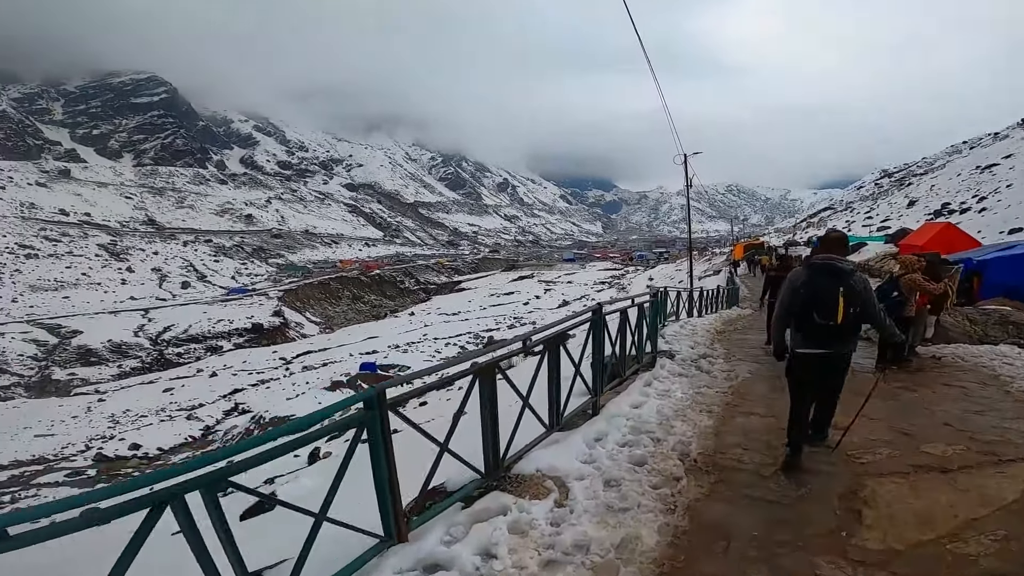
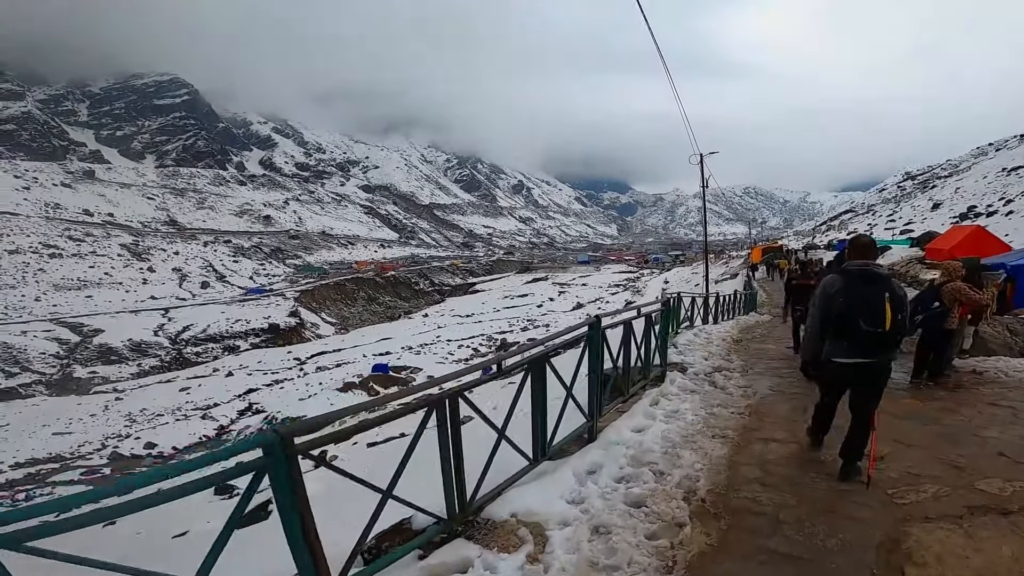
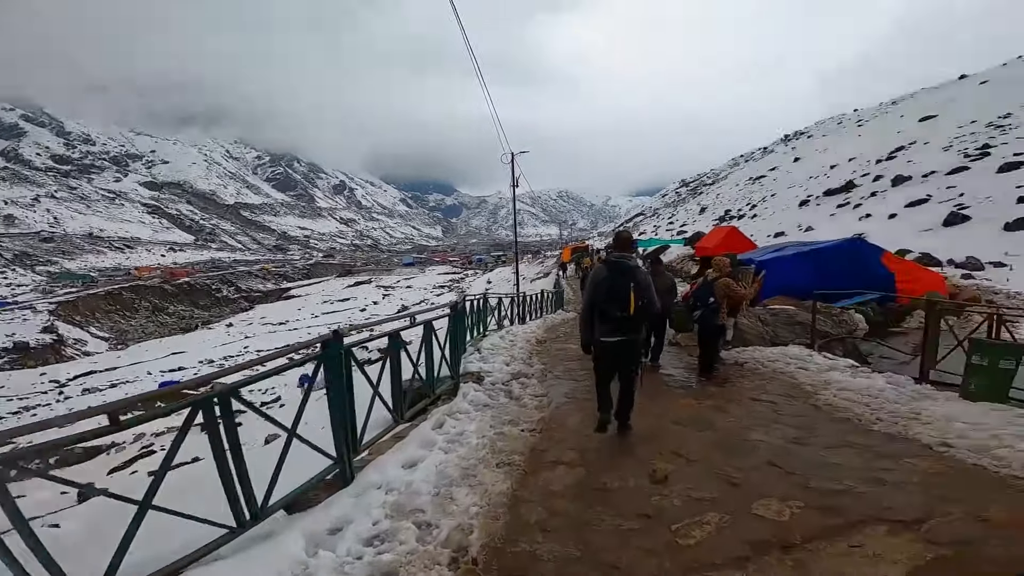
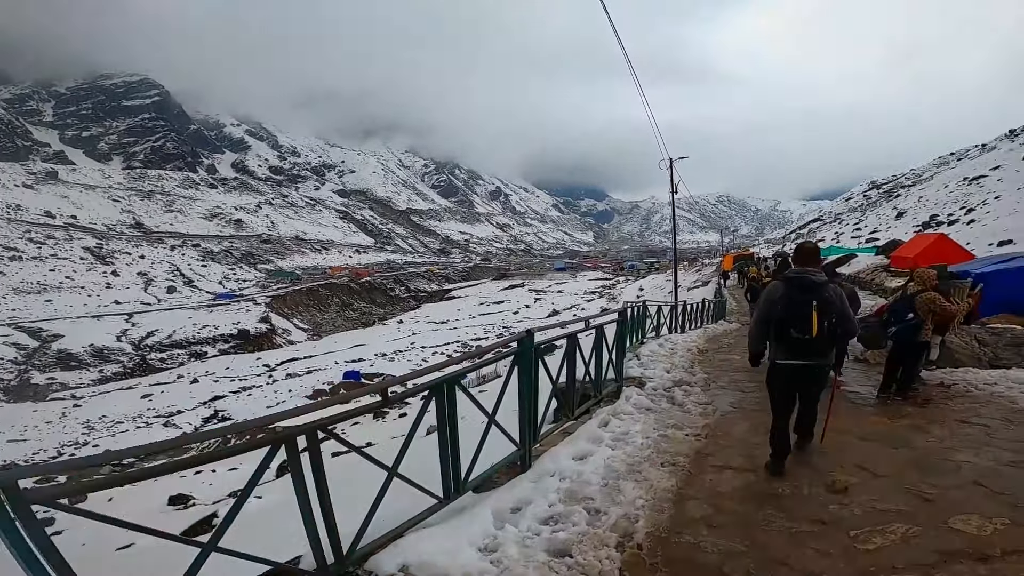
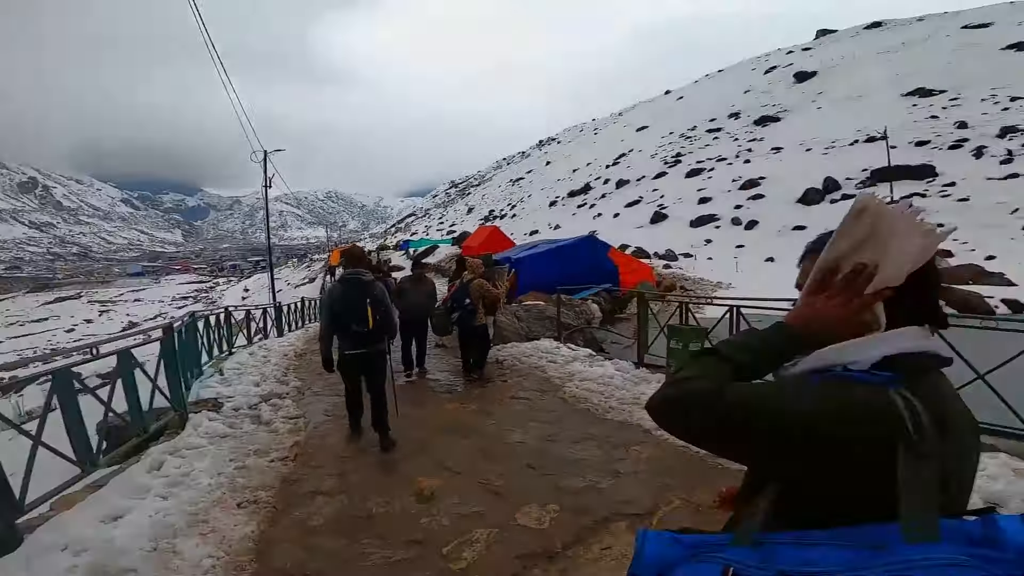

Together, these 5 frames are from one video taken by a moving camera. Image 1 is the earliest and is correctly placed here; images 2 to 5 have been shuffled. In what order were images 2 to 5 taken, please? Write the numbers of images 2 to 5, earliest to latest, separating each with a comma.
2, 4, 3, 5
